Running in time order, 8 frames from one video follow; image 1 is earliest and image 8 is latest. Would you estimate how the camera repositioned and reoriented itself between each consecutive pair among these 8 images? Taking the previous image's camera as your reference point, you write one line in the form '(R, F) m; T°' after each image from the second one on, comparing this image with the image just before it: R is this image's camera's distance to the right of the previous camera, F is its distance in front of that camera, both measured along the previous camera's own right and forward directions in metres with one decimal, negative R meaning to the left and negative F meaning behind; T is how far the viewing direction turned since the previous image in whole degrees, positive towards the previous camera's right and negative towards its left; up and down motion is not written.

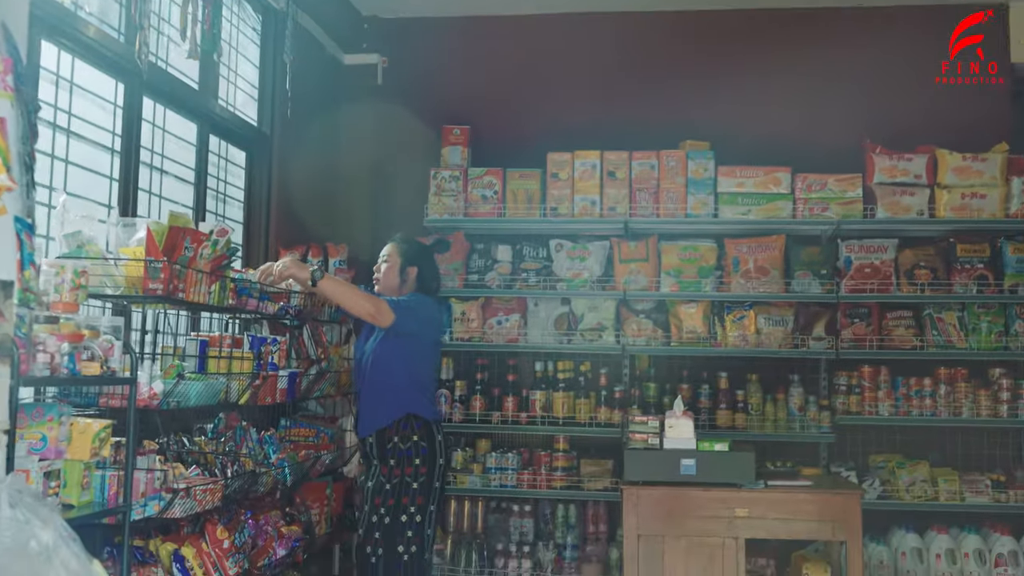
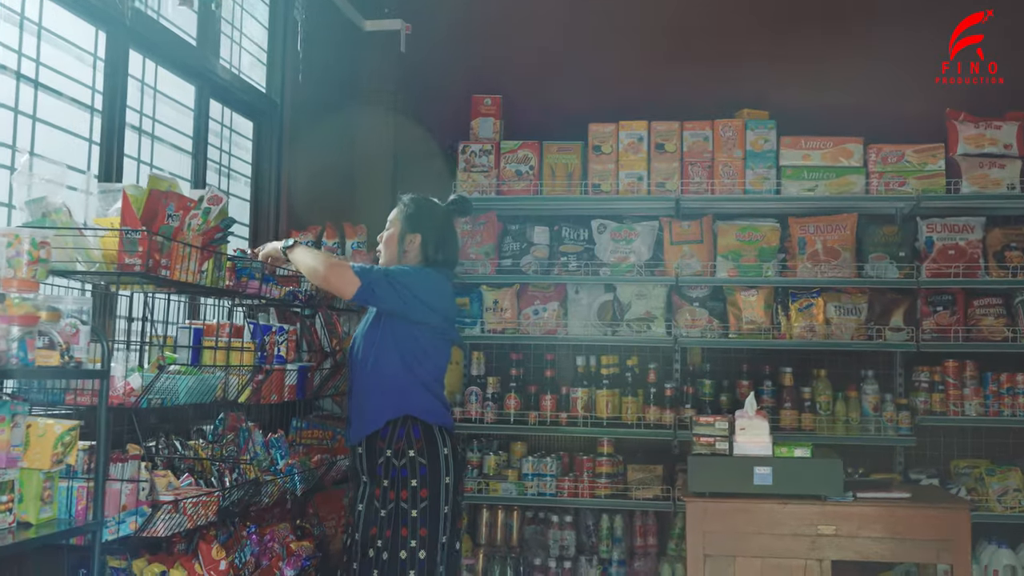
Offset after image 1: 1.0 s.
(0.0, +0.5) m; -1°
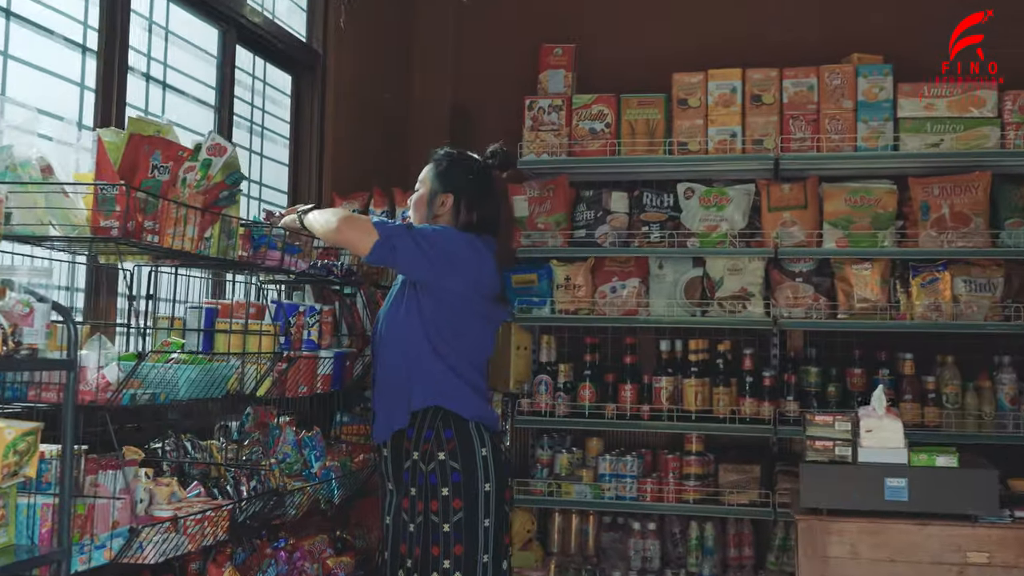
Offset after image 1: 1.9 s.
(0.0, +0.5) m; -4°
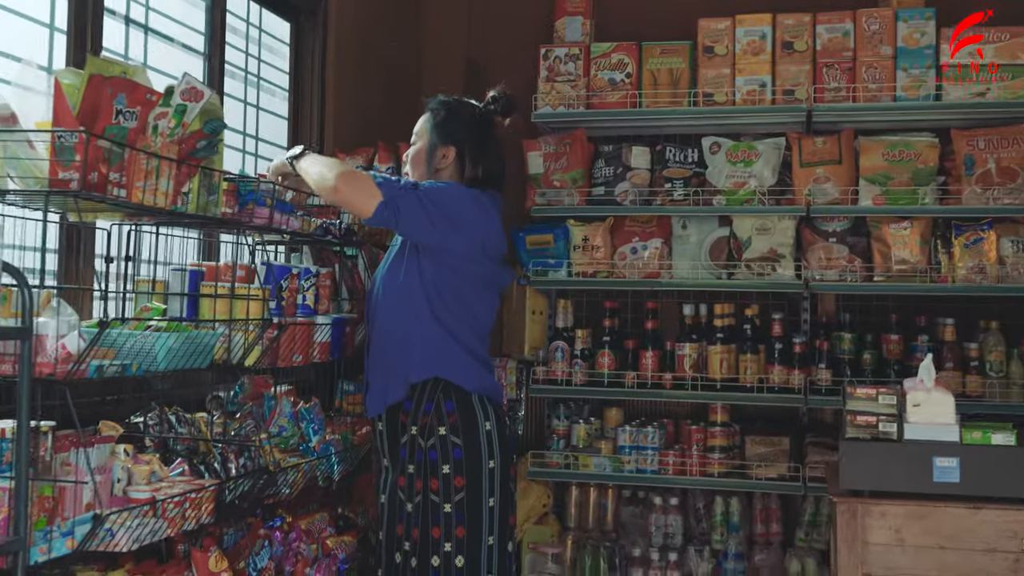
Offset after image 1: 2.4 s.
(0.0, +0.2) m; -1°
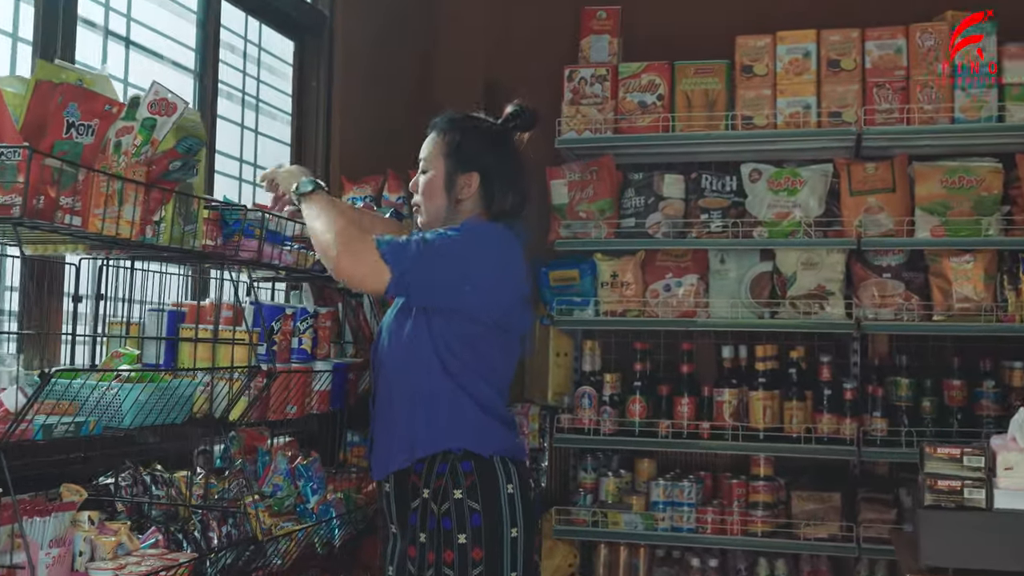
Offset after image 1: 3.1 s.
(0.0, +0.3) m; -1°
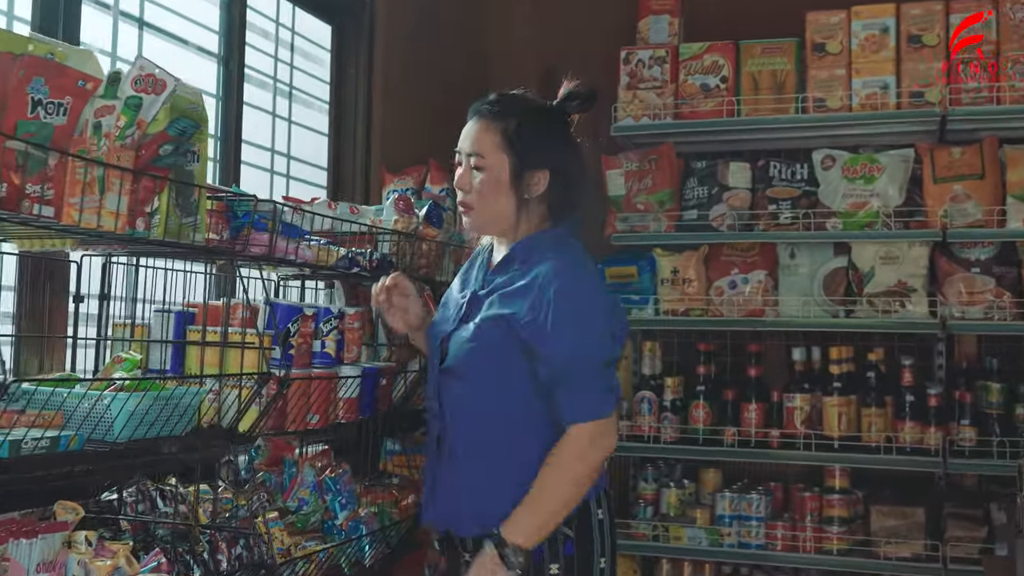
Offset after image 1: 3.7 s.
(+0.1, +0.2) m; -4°
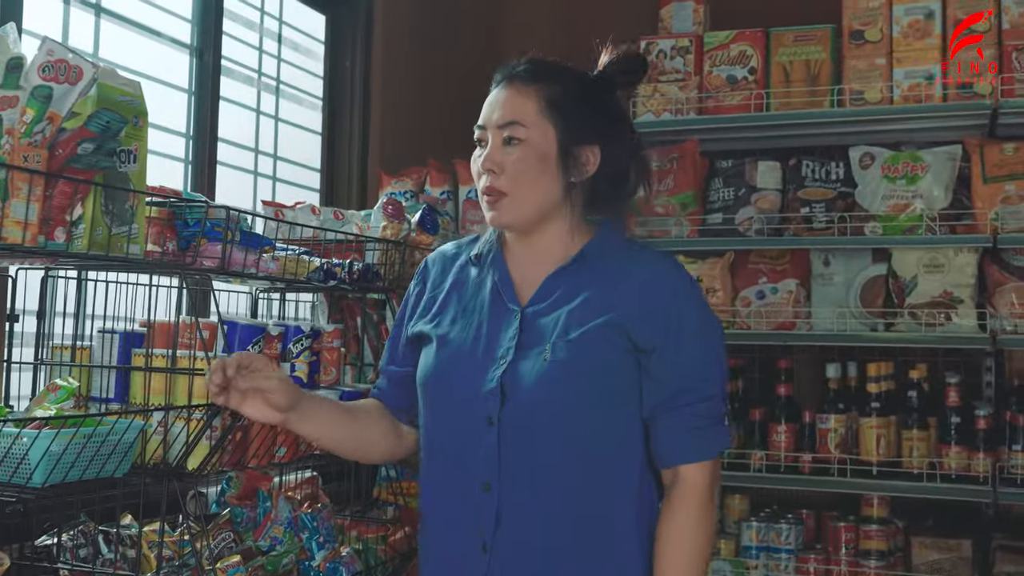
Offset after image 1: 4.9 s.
(+0.1, +0.2) m; -2°
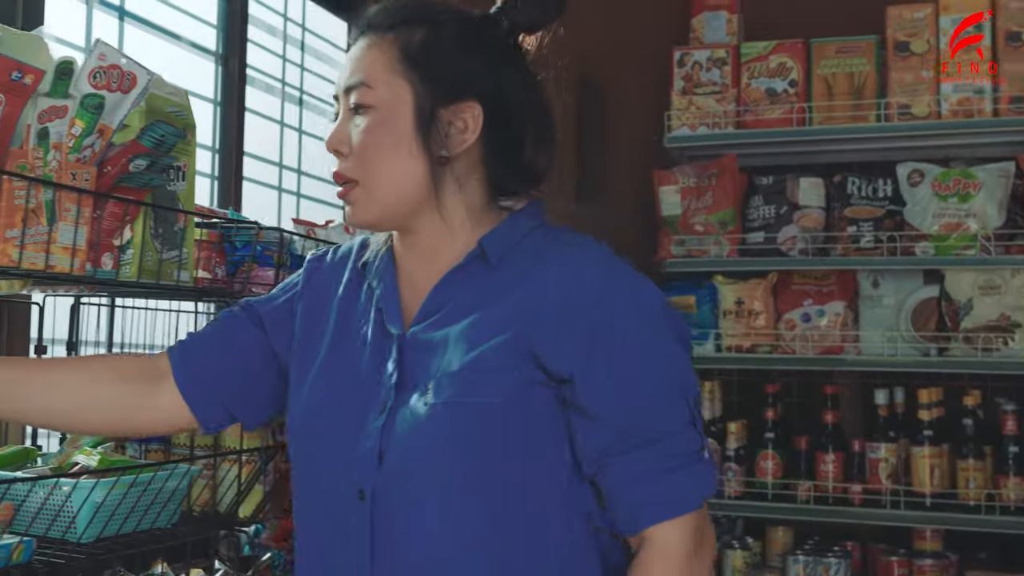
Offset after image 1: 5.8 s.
(-0.1, +0.1) m; +1°
